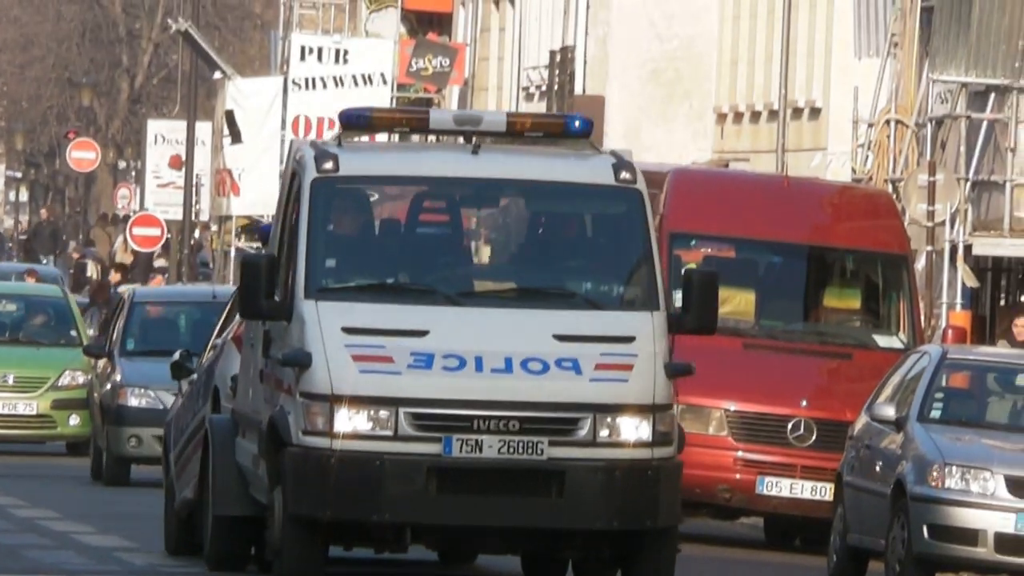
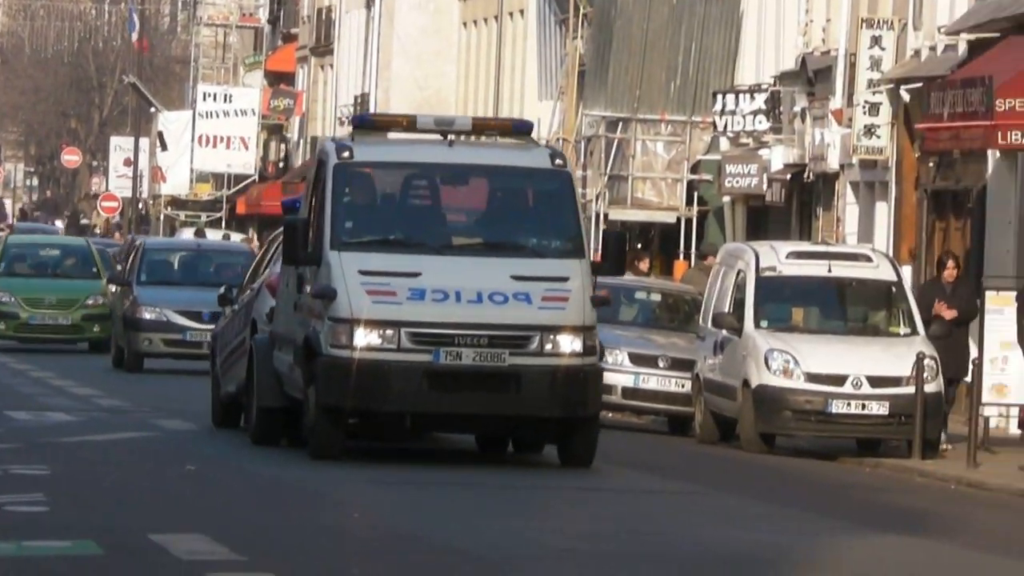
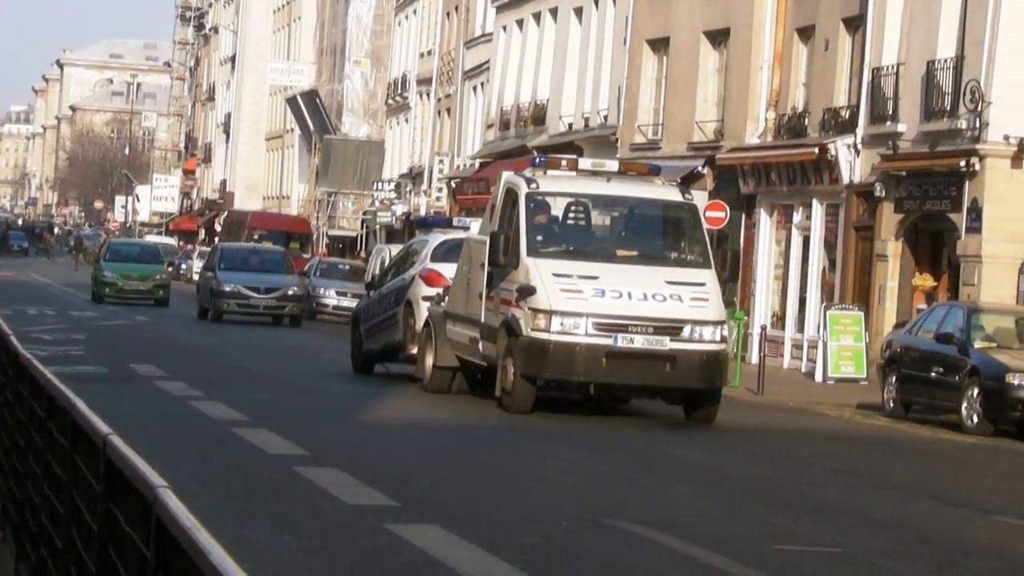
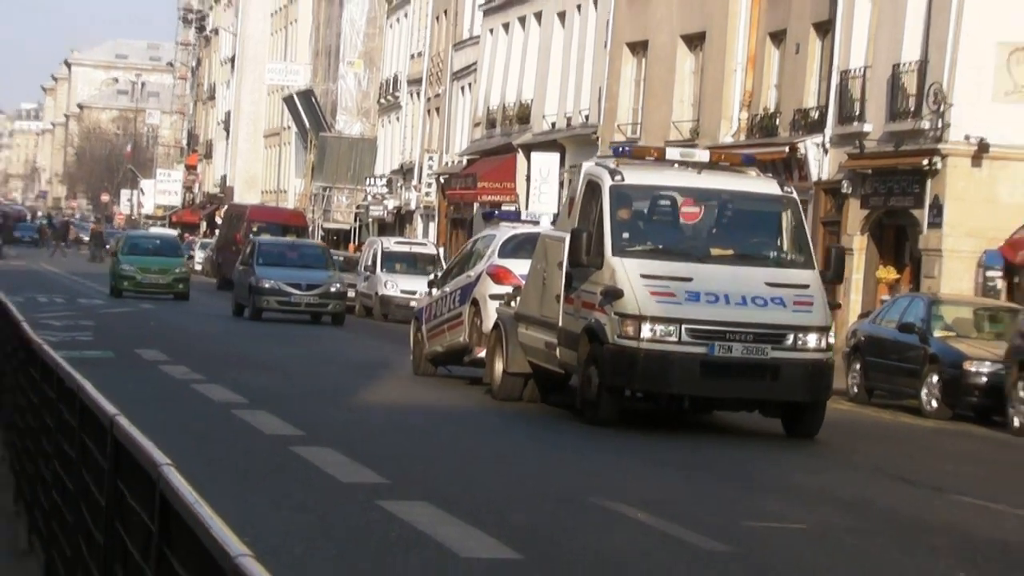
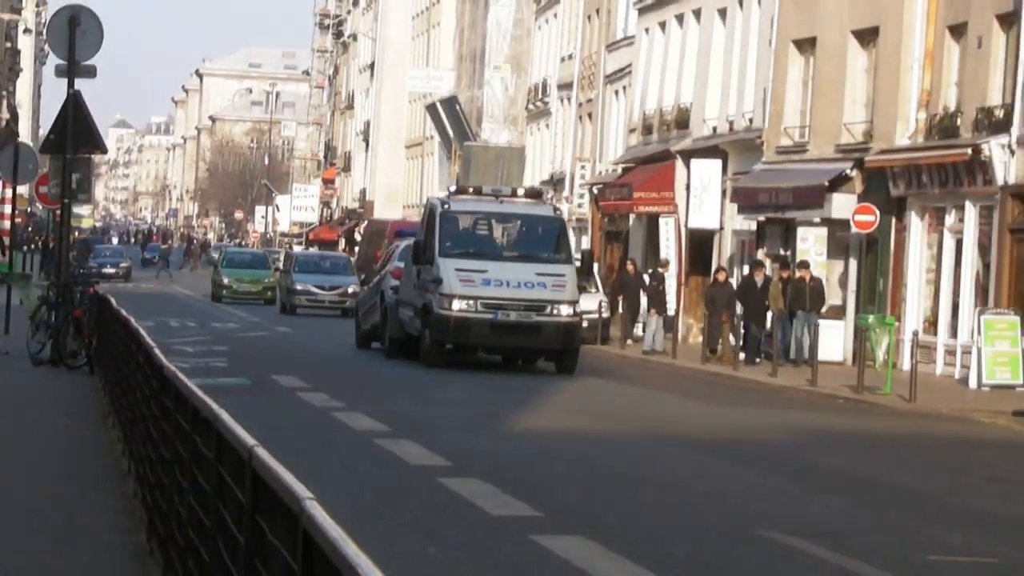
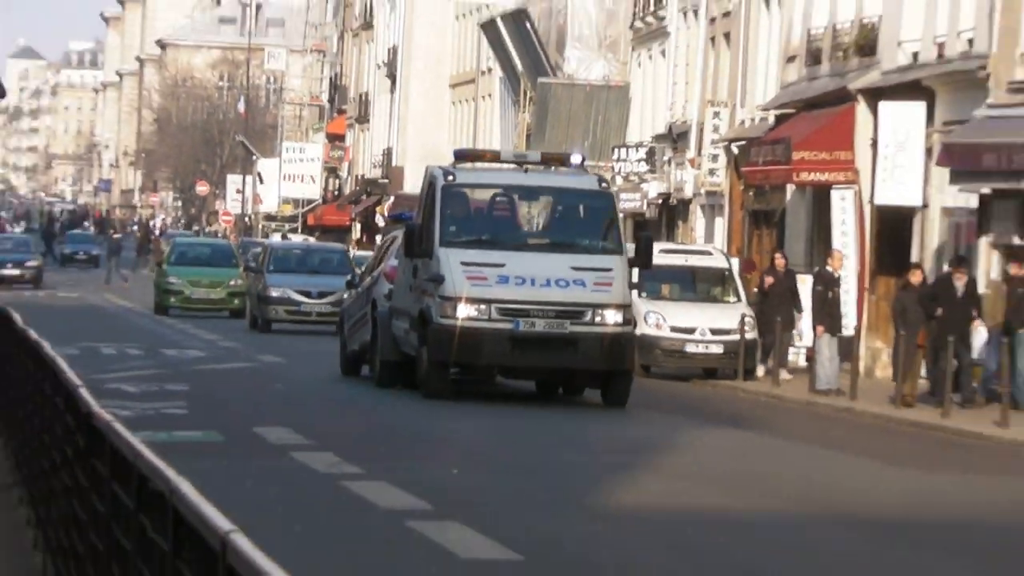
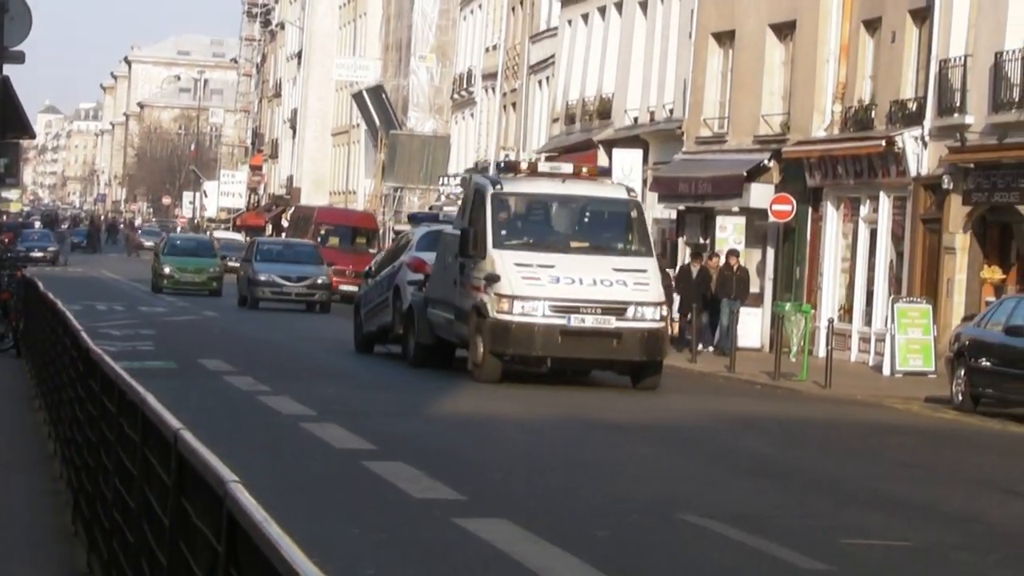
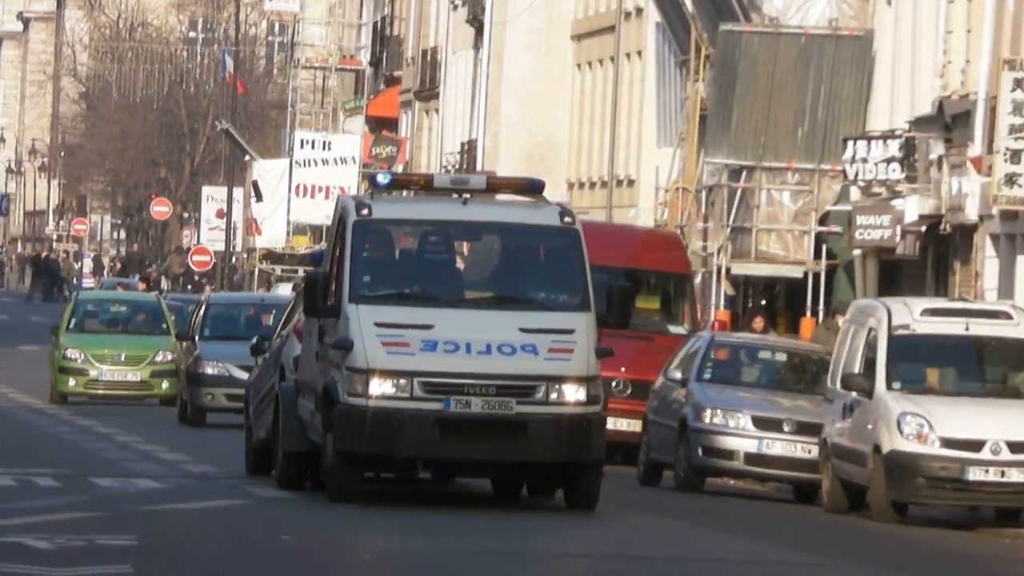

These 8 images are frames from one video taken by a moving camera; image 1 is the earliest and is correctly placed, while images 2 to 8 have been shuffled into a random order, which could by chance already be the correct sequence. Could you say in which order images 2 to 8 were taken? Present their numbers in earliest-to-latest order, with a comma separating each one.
8, 2, 6, 5, 7, 3, 4
